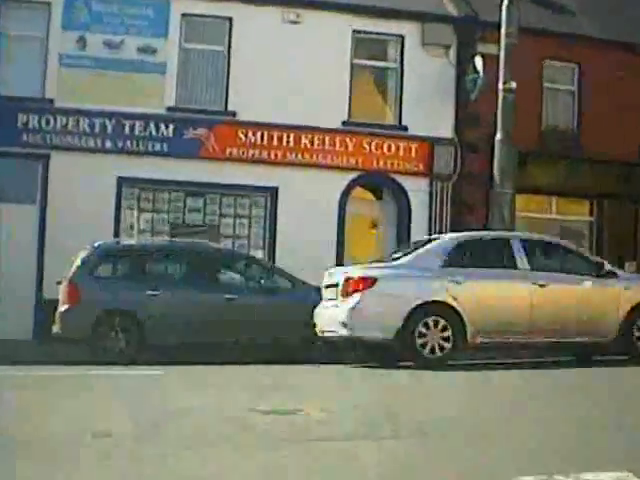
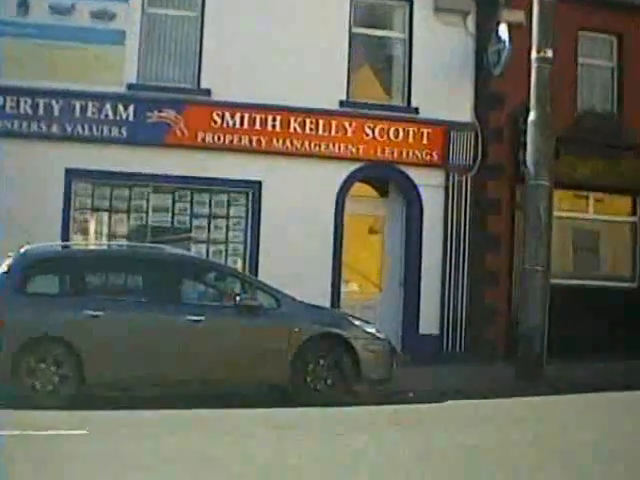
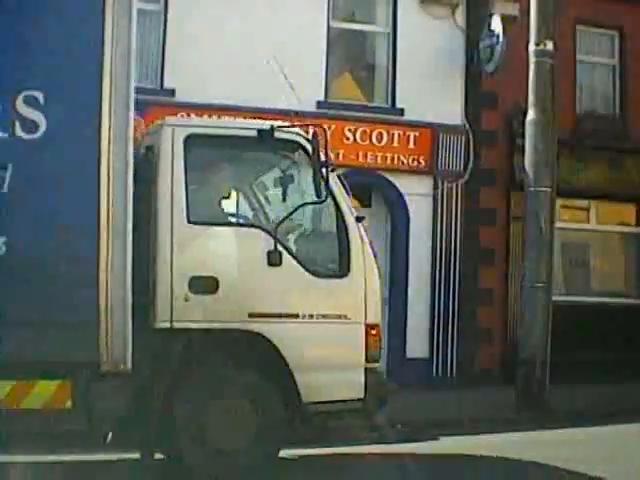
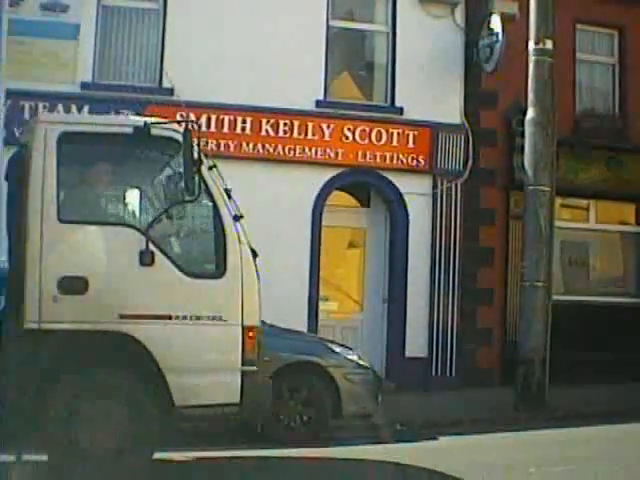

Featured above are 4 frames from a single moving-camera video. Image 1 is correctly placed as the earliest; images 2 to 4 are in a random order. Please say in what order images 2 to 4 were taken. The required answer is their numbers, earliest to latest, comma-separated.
2, 4, 3
